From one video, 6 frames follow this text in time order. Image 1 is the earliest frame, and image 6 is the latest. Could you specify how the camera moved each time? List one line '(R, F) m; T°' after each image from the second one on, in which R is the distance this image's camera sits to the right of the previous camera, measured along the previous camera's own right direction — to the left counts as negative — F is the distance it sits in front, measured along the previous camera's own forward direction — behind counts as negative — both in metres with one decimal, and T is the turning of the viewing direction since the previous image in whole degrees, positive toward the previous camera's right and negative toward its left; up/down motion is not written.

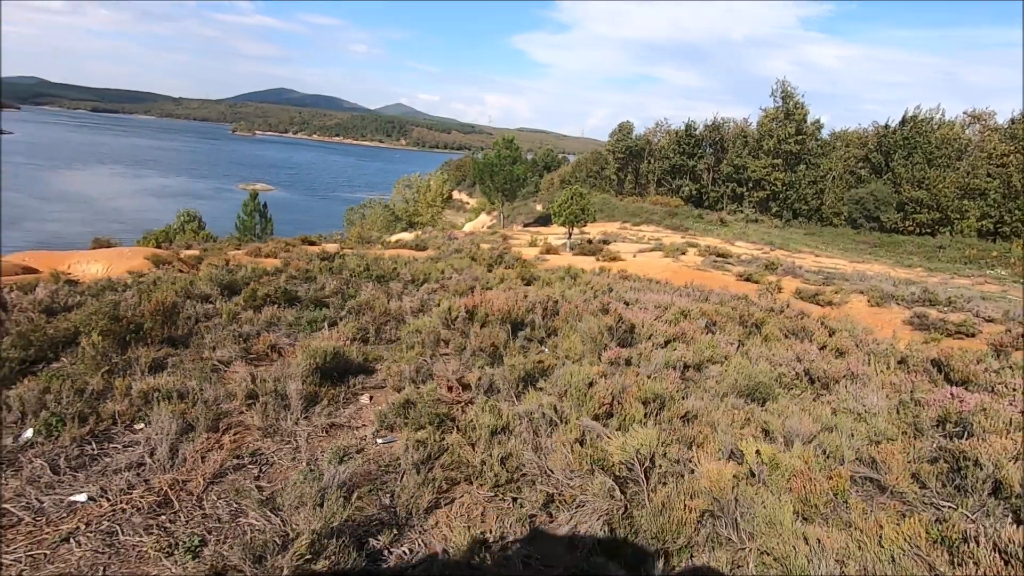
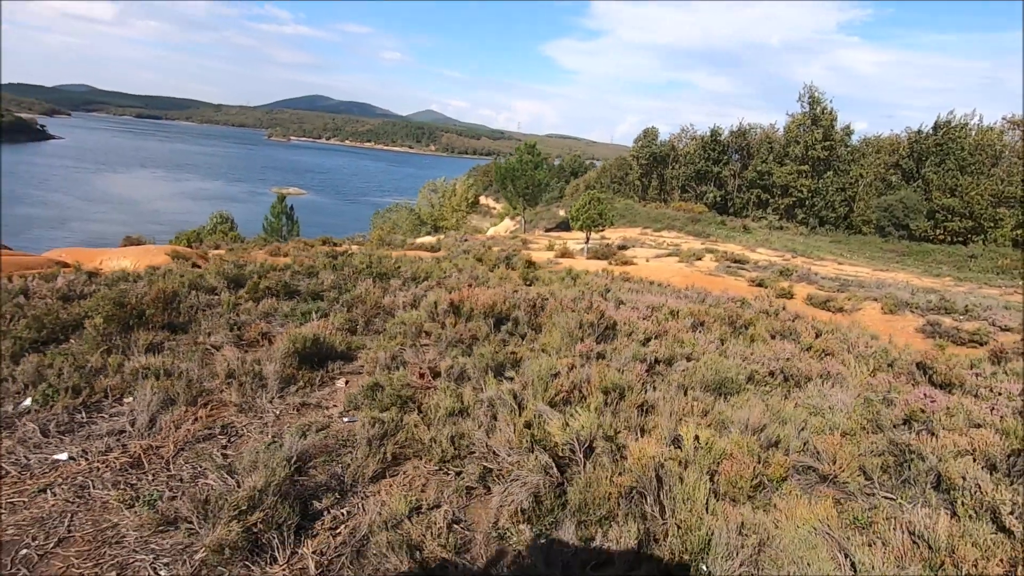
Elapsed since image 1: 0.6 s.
(+0.6, -0.2) m; -3°
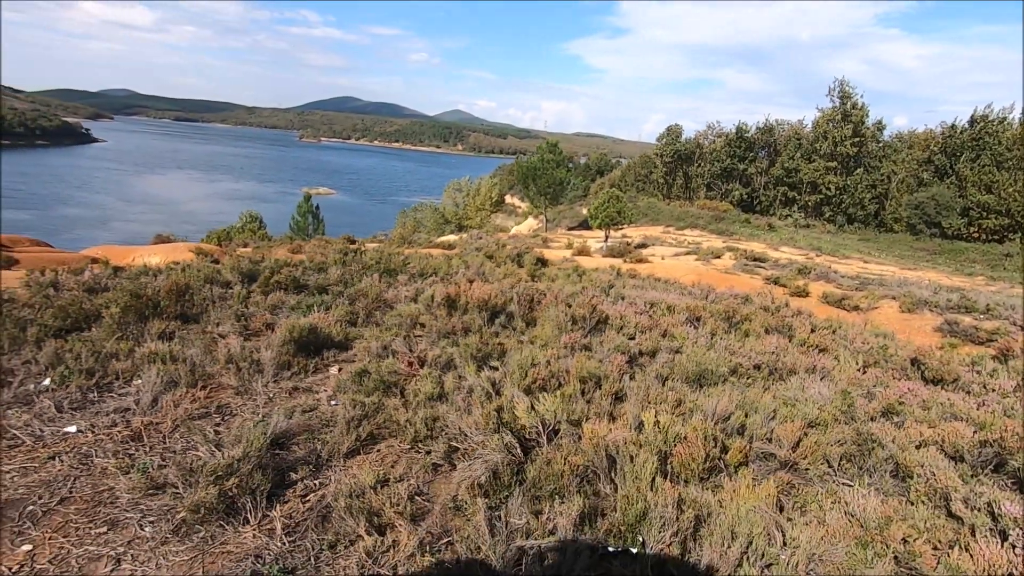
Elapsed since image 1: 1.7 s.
(+0.5, -0.2) m; -3°
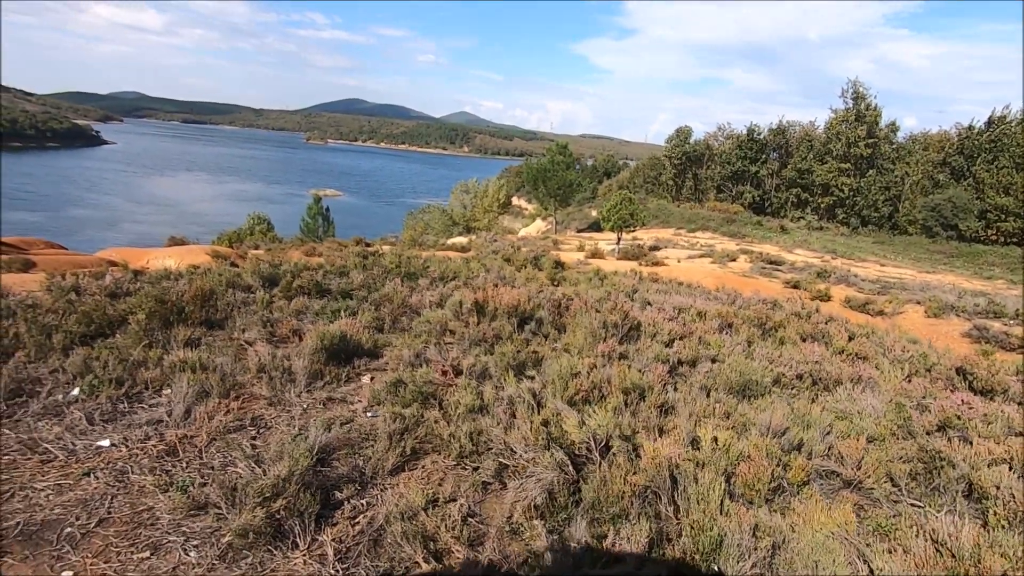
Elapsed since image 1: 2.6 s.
(-0.3, +0.2) m; -1°
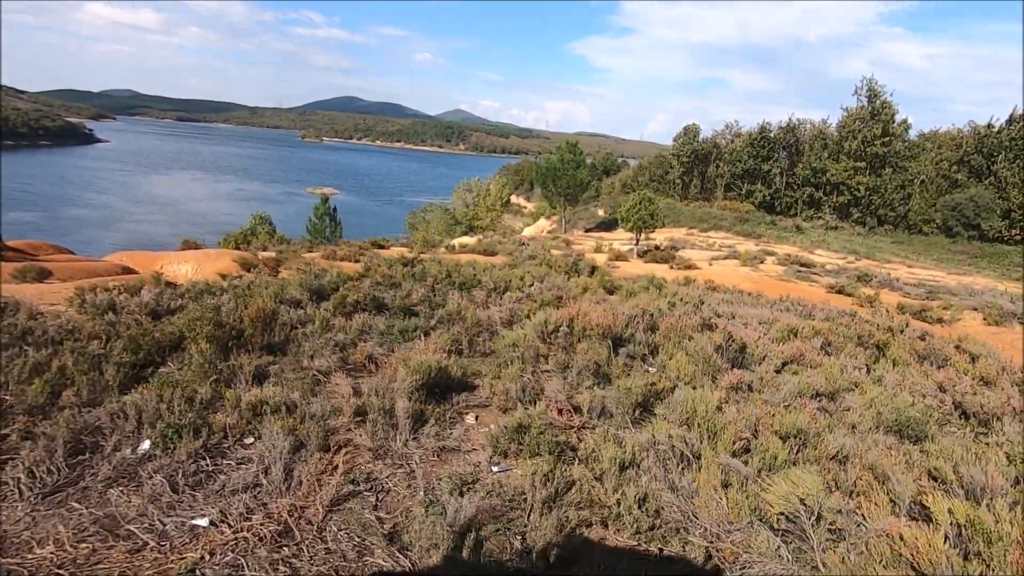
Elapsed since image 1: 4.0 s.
(-1.2, +0.8) m; 0°
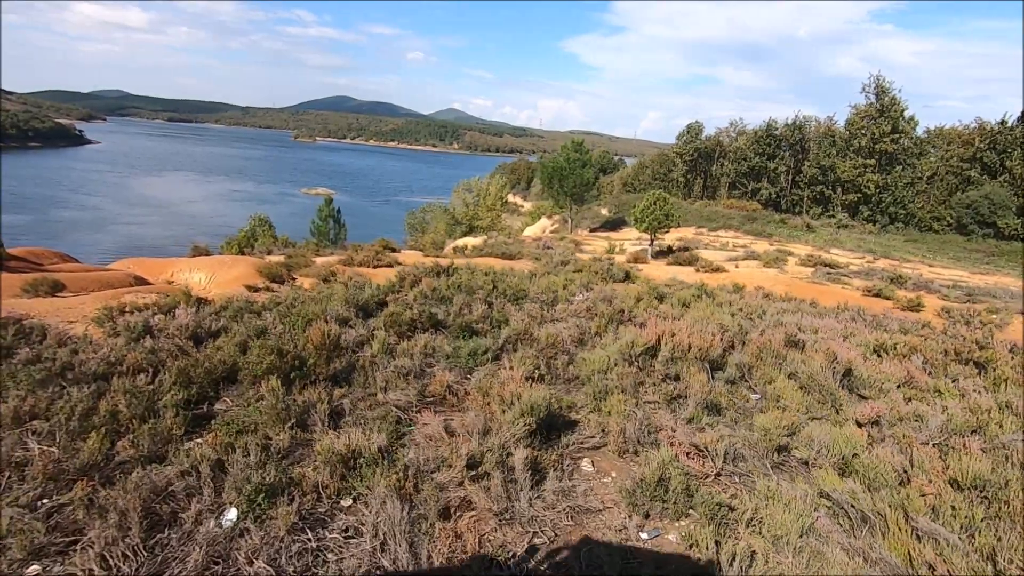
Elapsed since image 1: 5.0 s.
(-1.0, +0.6) m; +1°
